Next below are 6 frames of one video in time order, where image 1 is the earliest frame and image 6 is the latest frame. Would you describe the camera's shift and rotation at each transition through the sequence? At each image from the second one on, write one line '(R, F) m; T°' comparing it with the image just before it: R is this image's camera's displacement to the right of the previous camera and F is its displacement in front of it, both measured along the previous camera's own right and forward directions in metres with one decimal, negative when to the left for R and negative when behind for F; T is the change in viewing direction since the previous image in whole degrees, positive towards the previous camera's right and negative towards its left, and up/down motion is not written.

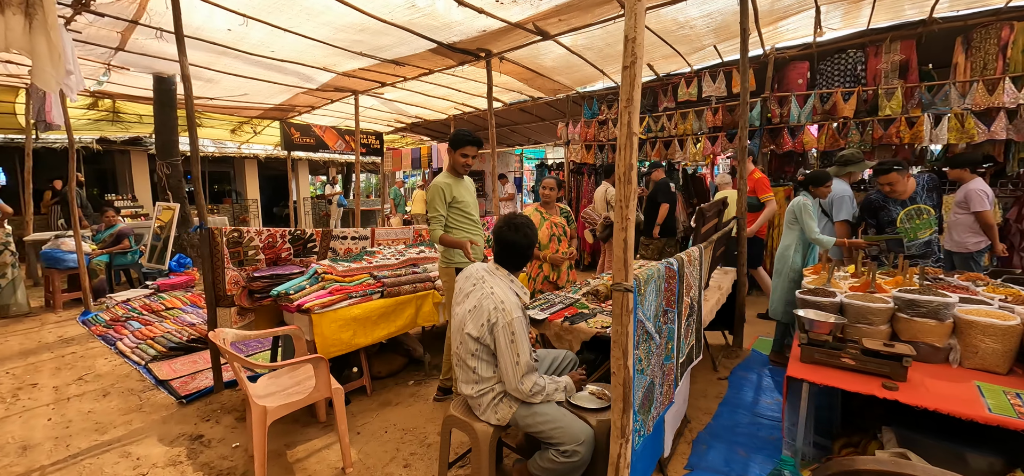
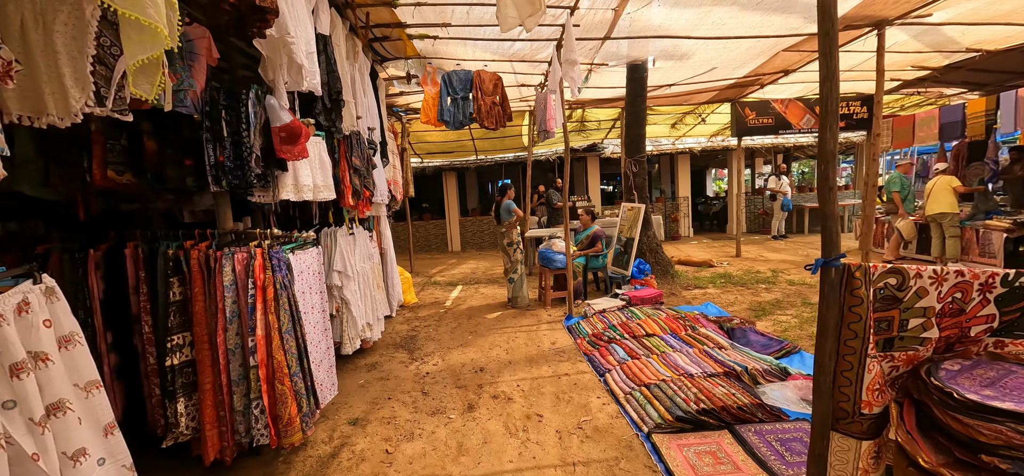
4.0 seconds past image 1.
(-2.2, +1.5) m; -50°
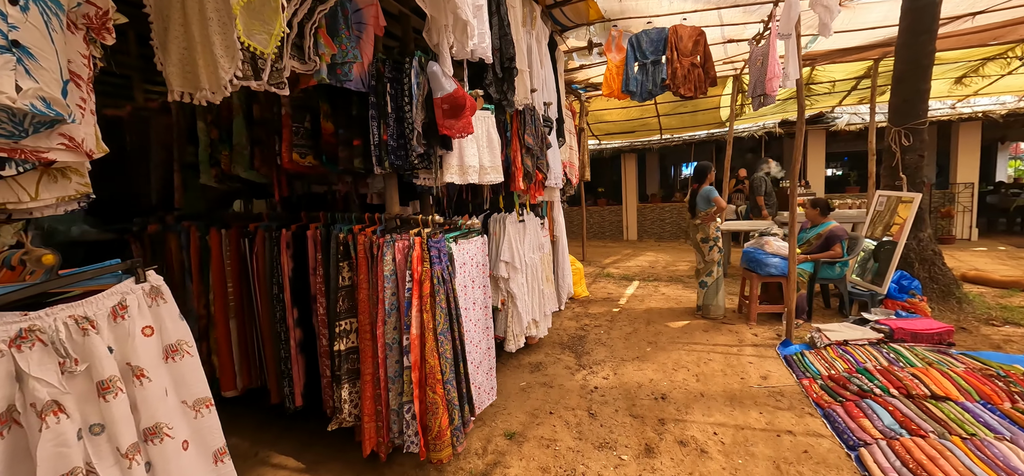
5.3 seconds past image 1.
(-0.2, +0.6) m; -24°
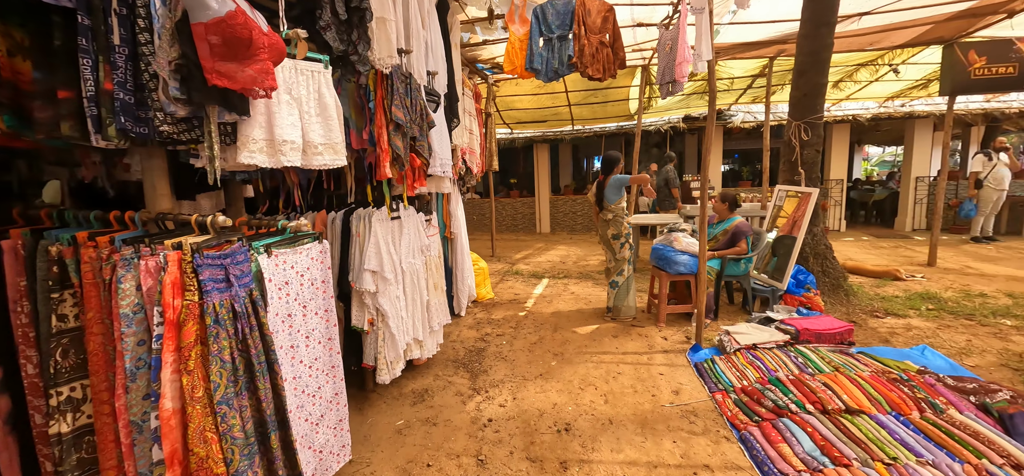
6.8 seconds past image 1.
(+0.3, +0.6) m; +11°
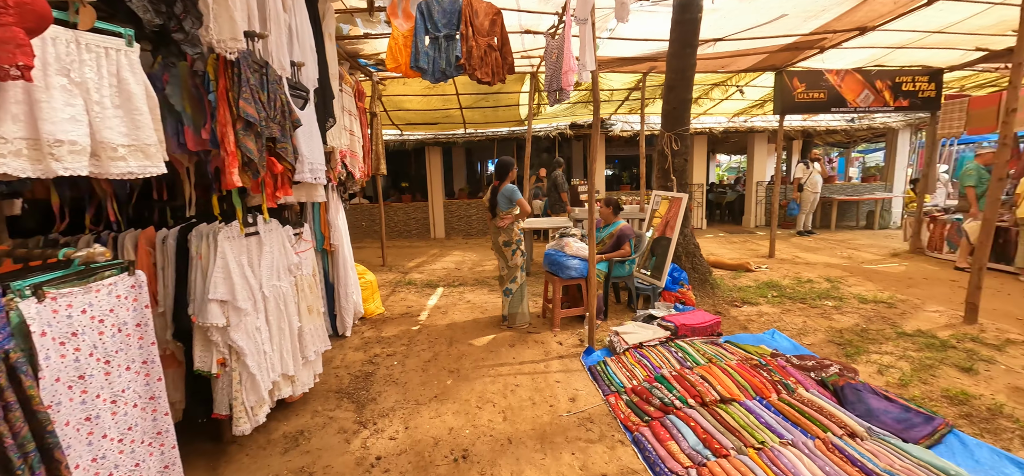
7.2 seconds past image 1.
(+0.1, +0.2) m; +14°
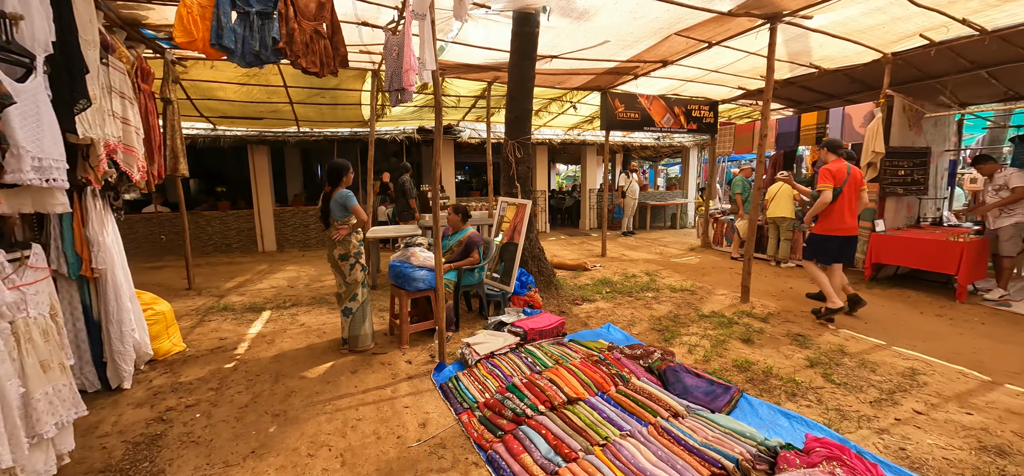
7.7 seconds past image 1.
(+0.1, +0.1) m; +20°
